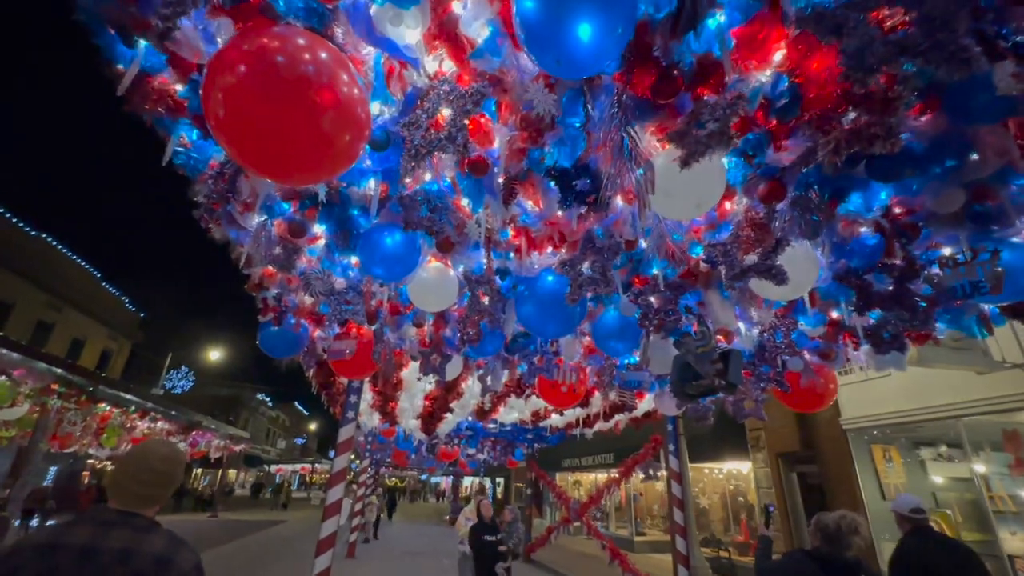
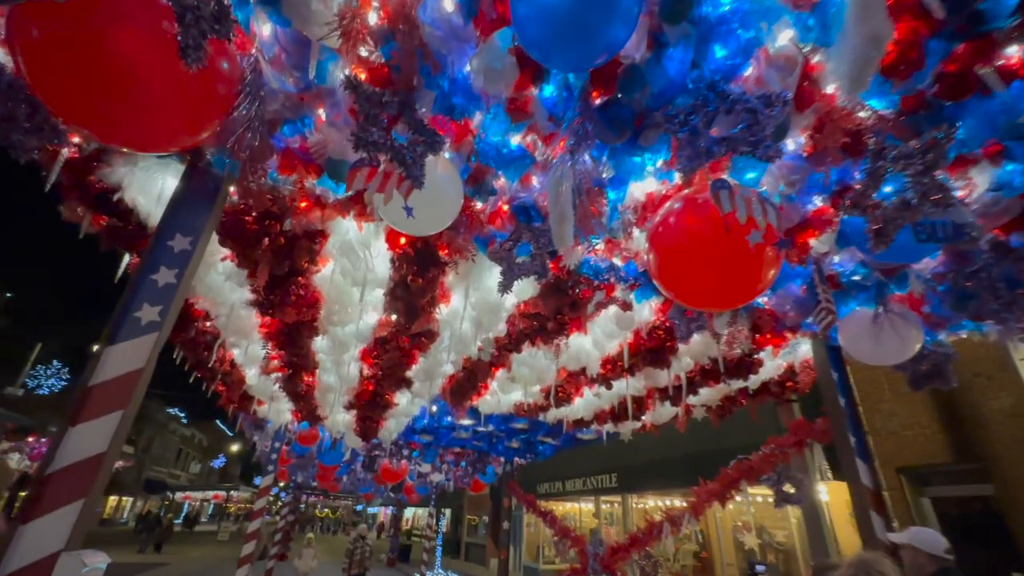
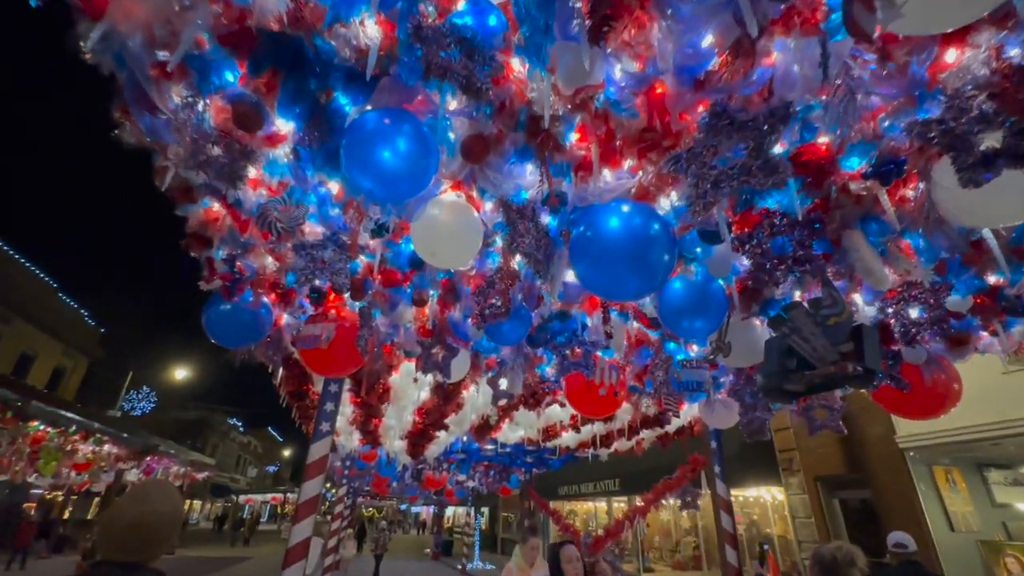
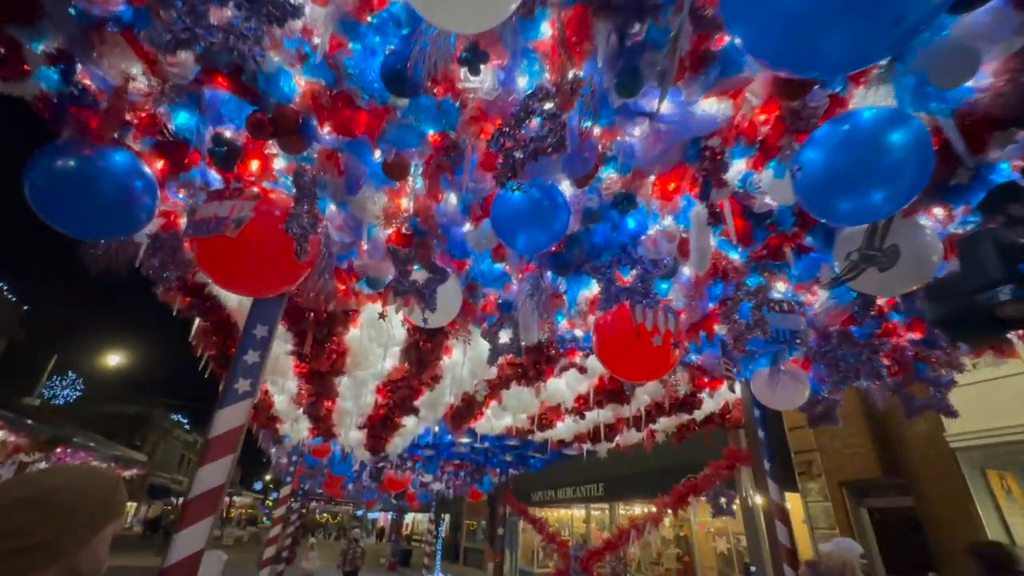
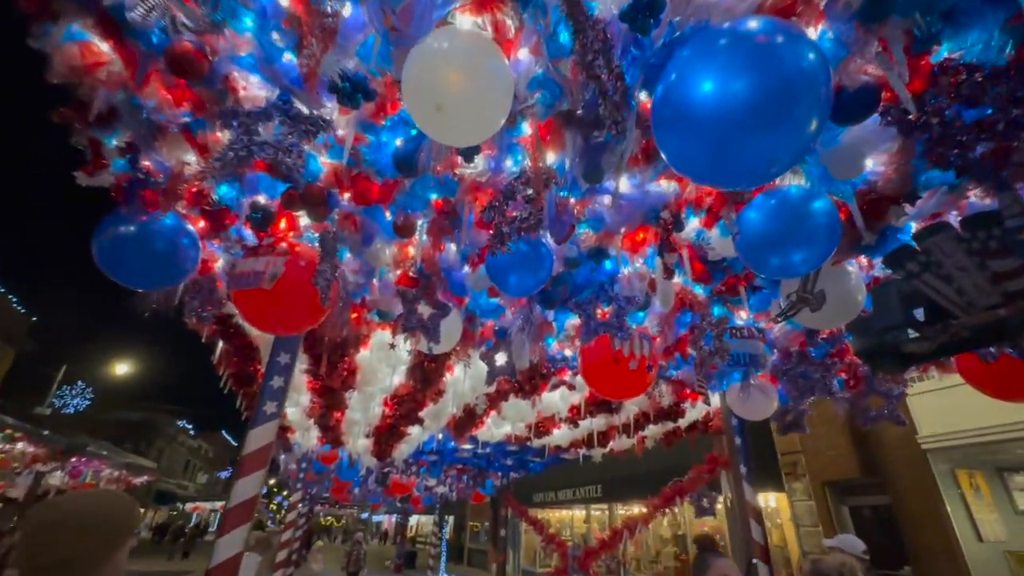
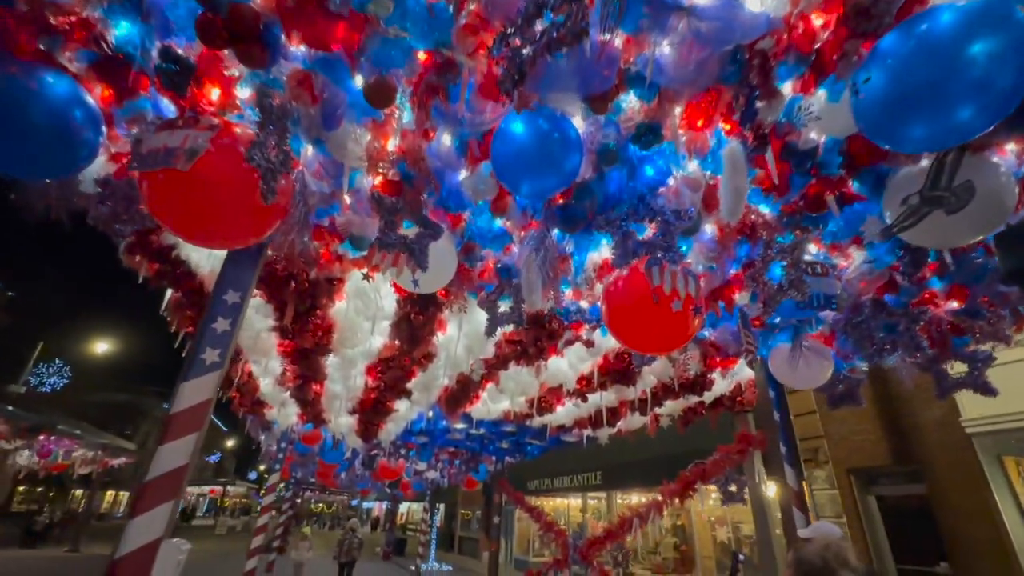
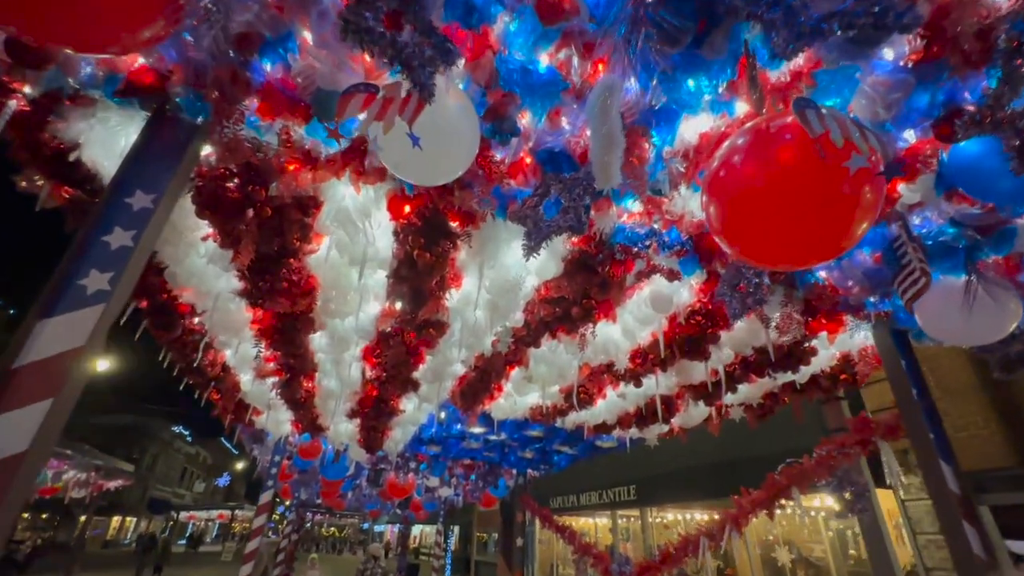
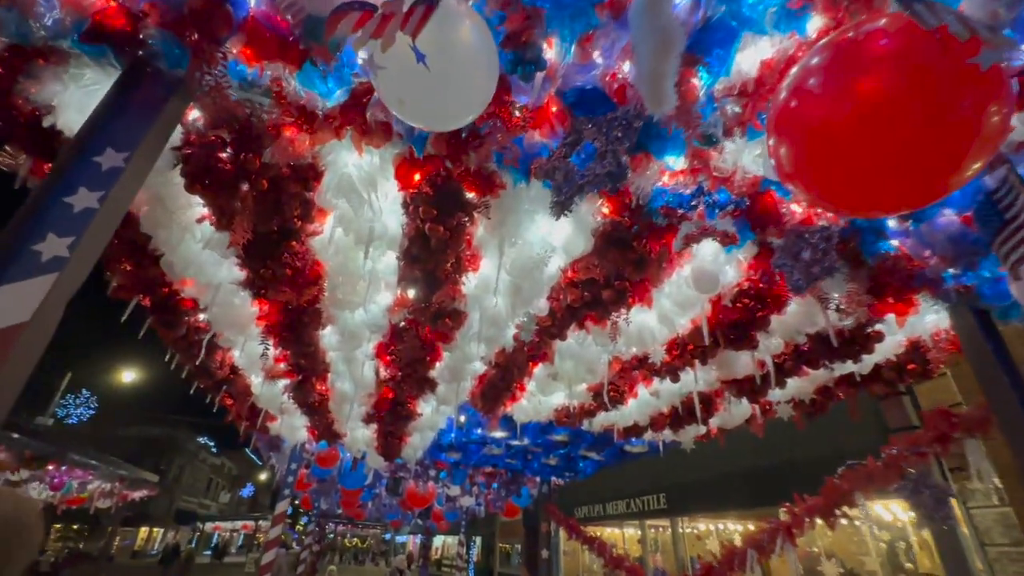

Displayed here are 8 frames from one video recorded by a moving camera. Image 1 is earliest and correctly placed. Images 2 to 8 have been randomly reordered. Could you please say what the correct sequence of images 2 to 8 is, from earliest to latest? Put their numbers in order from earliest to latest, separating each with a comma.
3, 5, 4, 6, 2, 7, 8
